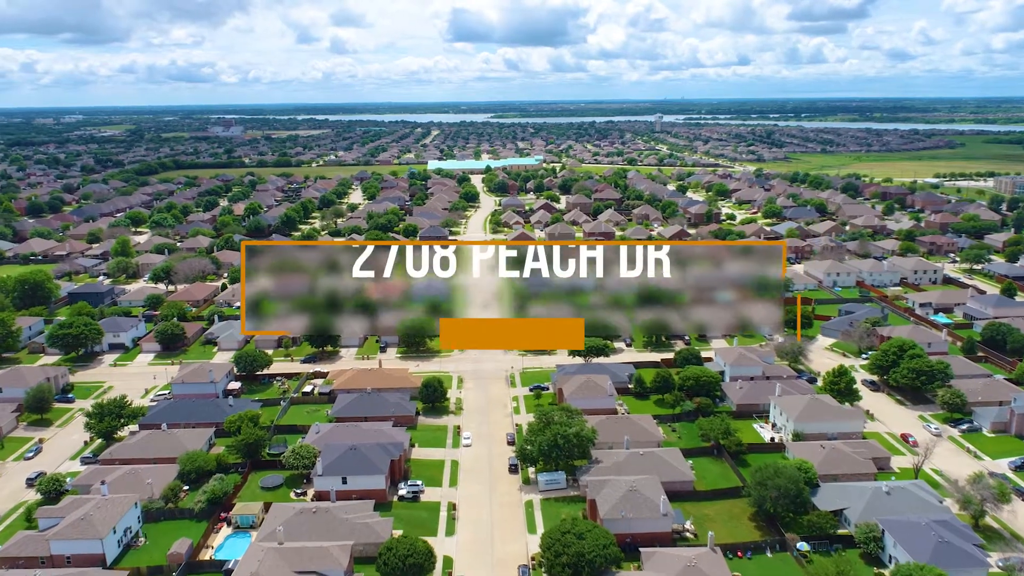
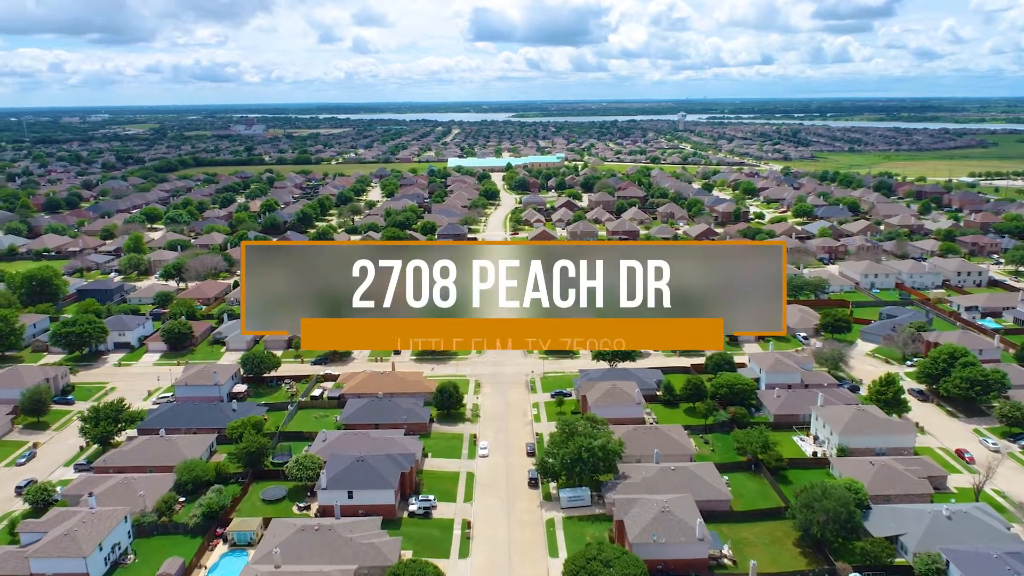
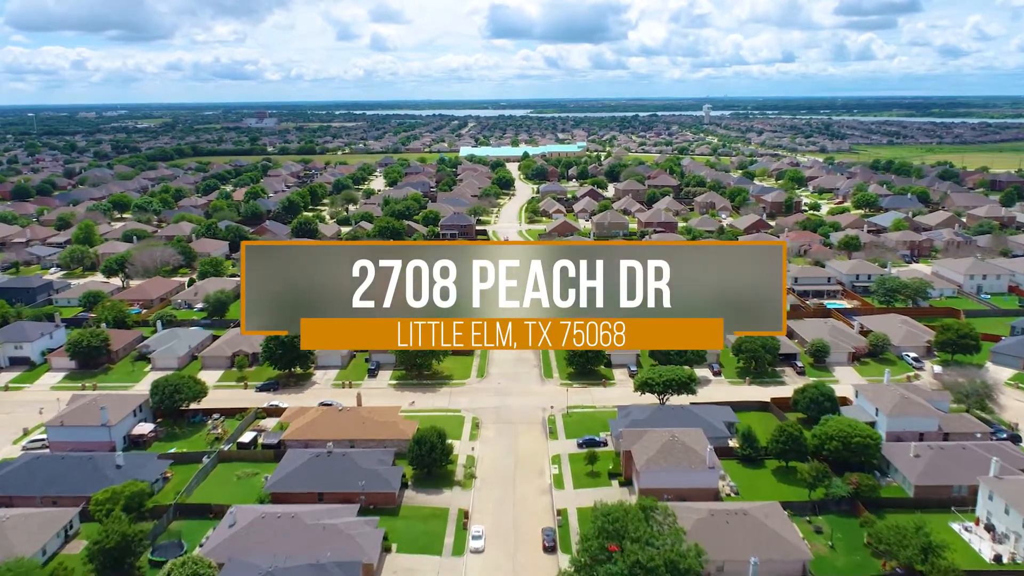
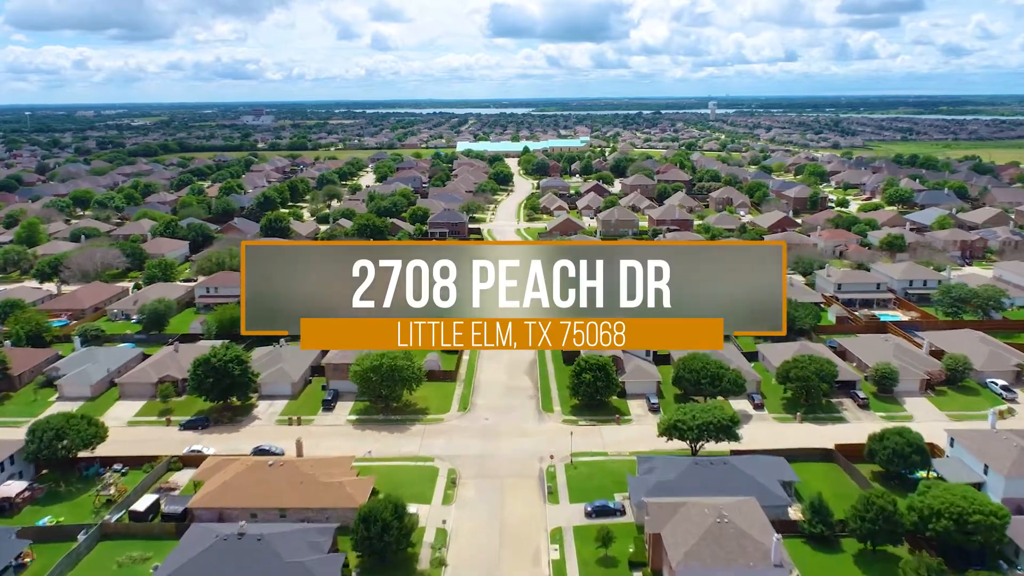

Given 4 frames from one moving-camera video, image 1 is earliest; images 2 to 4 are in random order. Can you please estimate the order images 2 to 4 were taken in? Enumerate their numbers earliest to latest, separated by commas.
2, 3, 4
